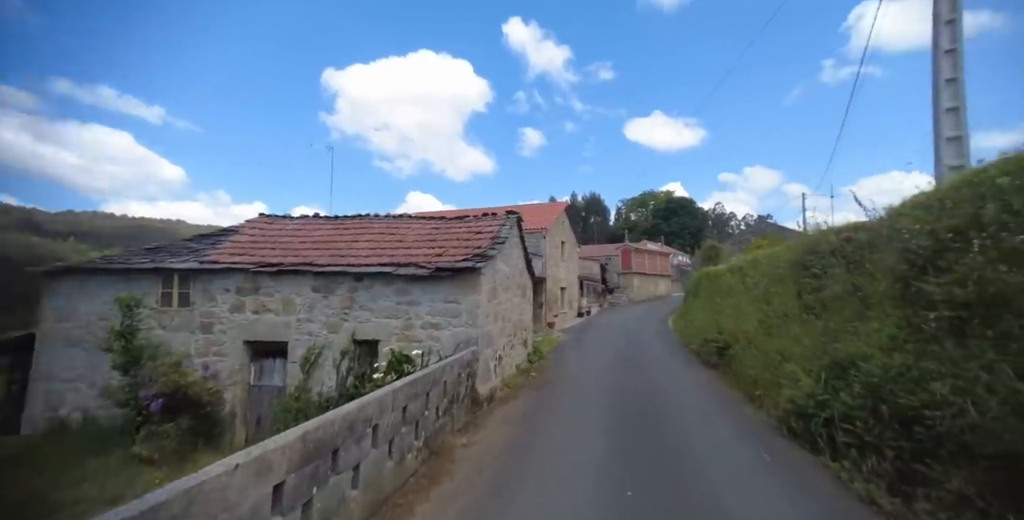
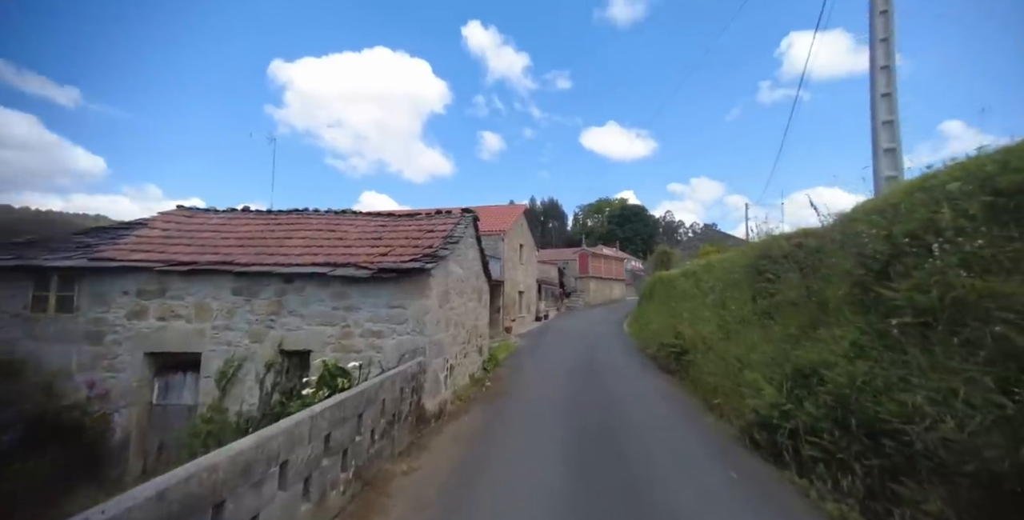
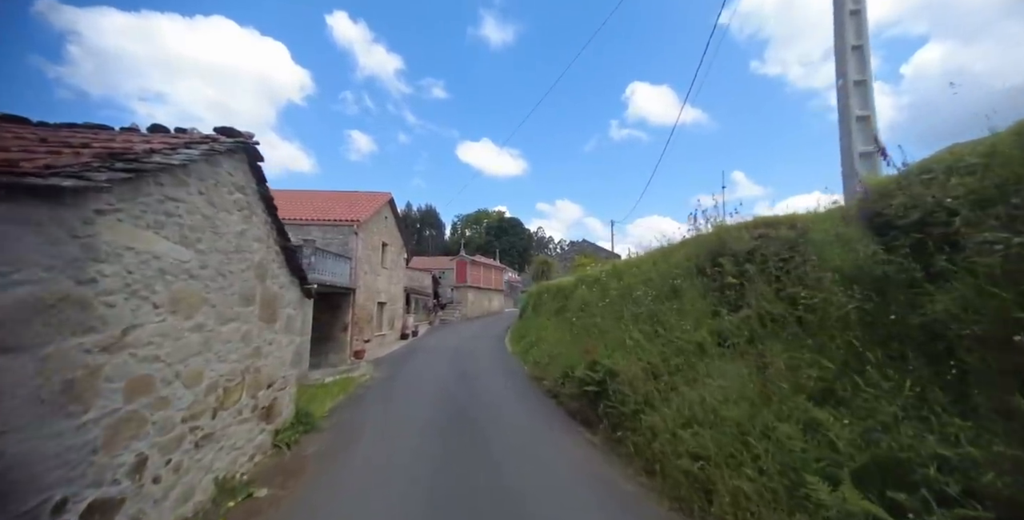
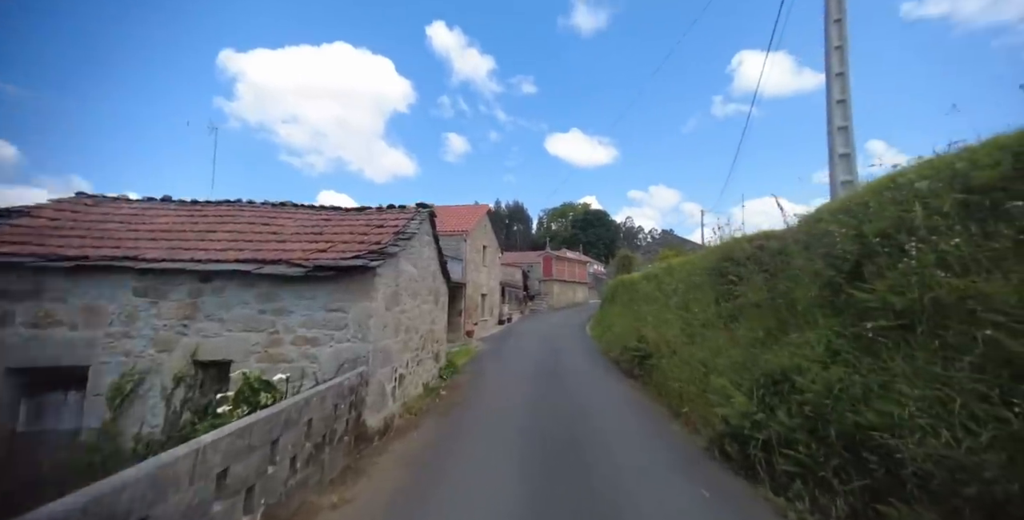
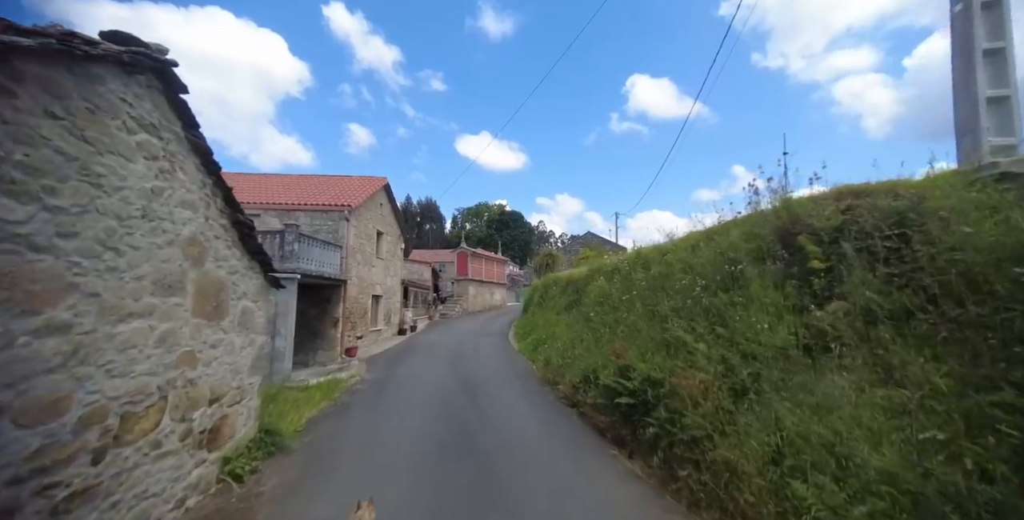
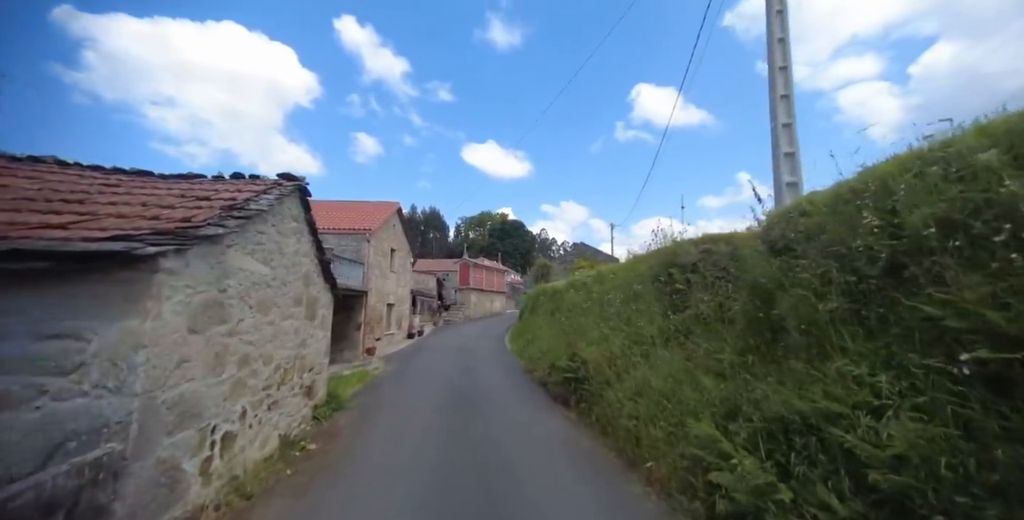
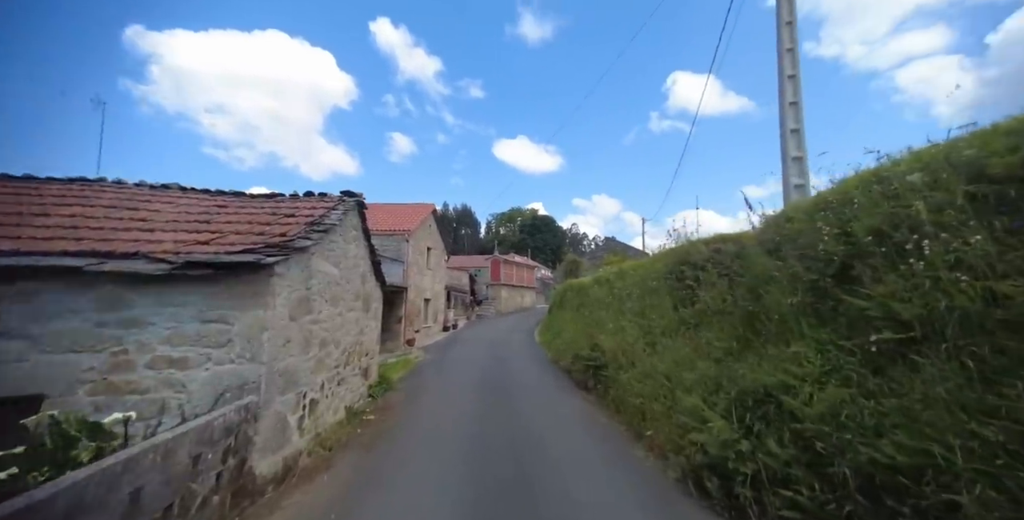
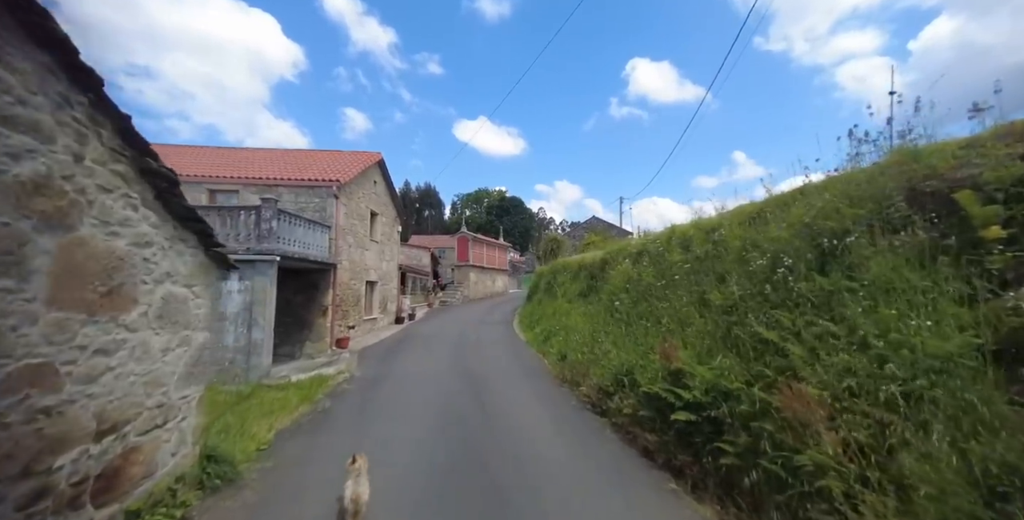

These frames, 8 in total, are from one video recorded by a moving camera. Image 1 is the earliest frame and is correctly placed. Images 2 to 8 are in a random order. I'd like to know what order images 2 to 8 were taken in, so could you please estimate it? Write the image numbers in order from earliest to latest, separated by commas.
2, 4, 7, 6, 3, 5, 8
